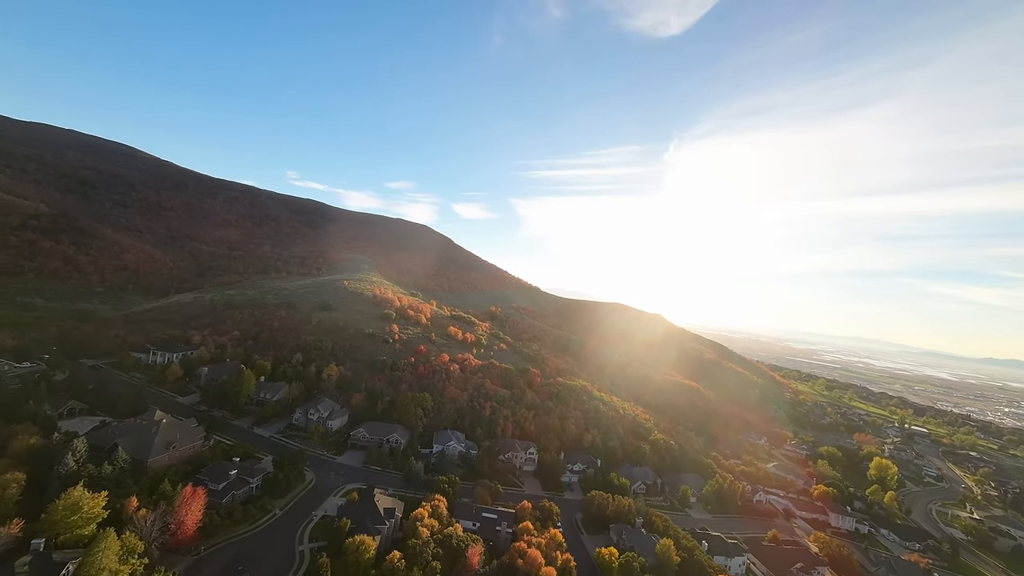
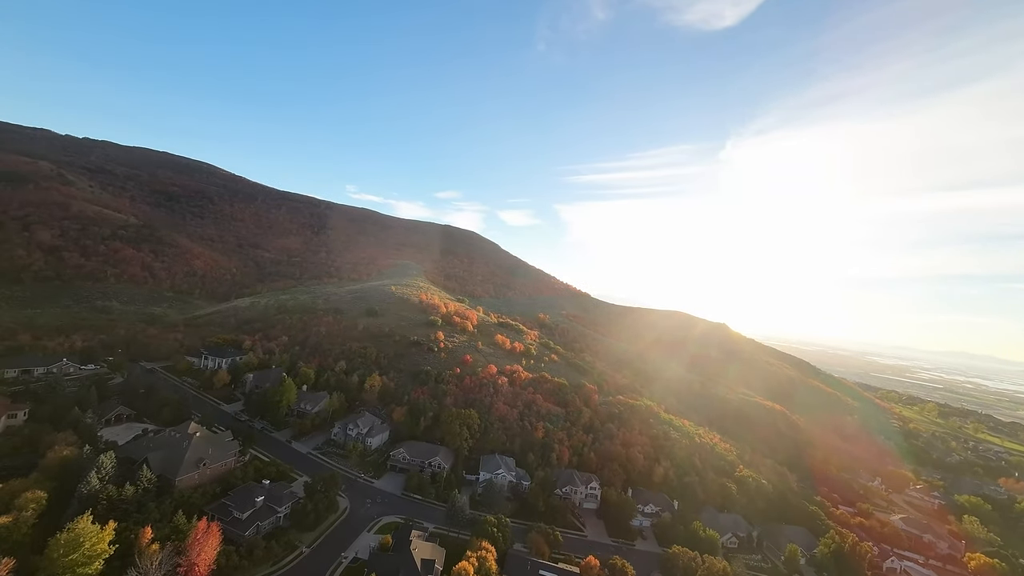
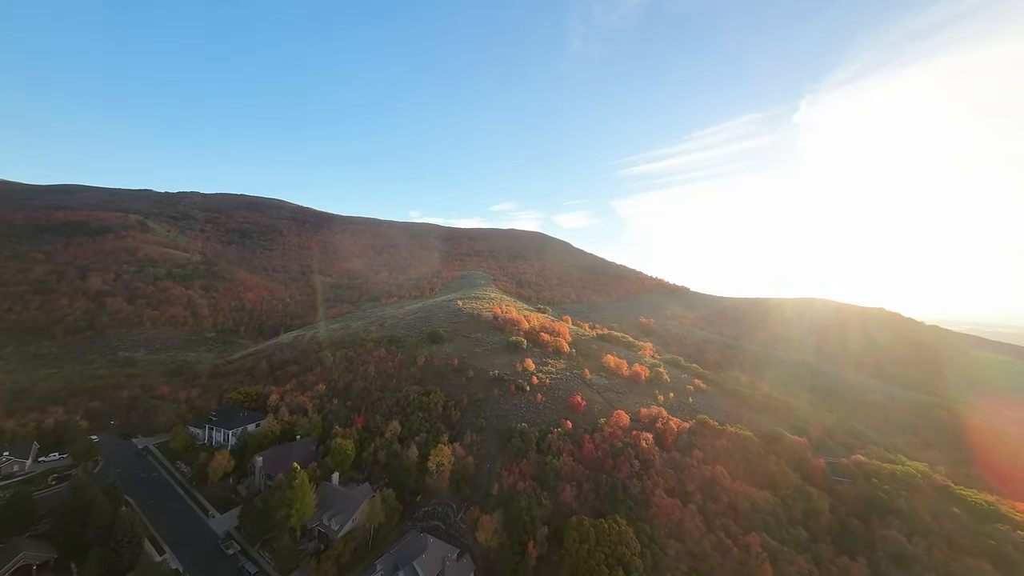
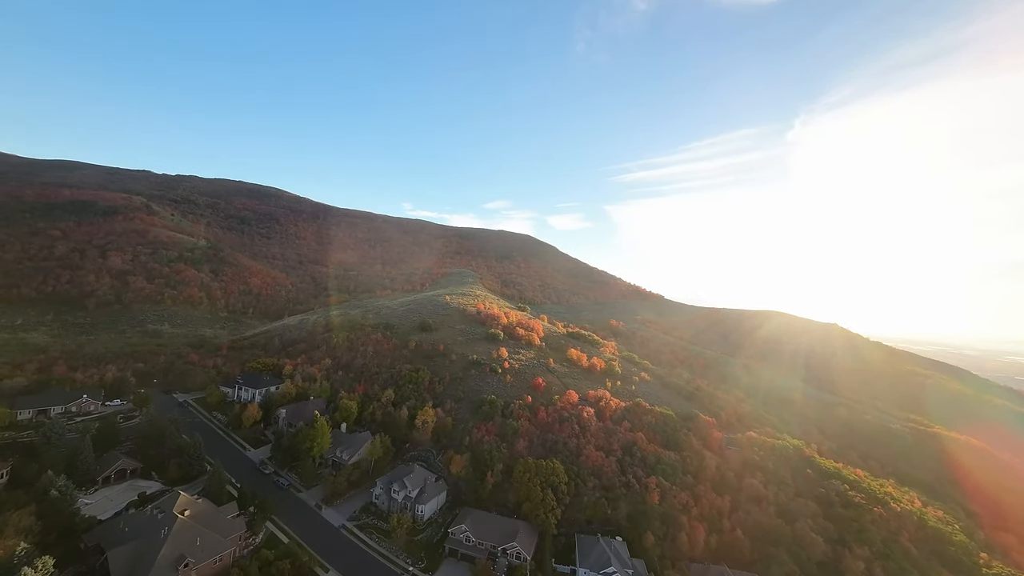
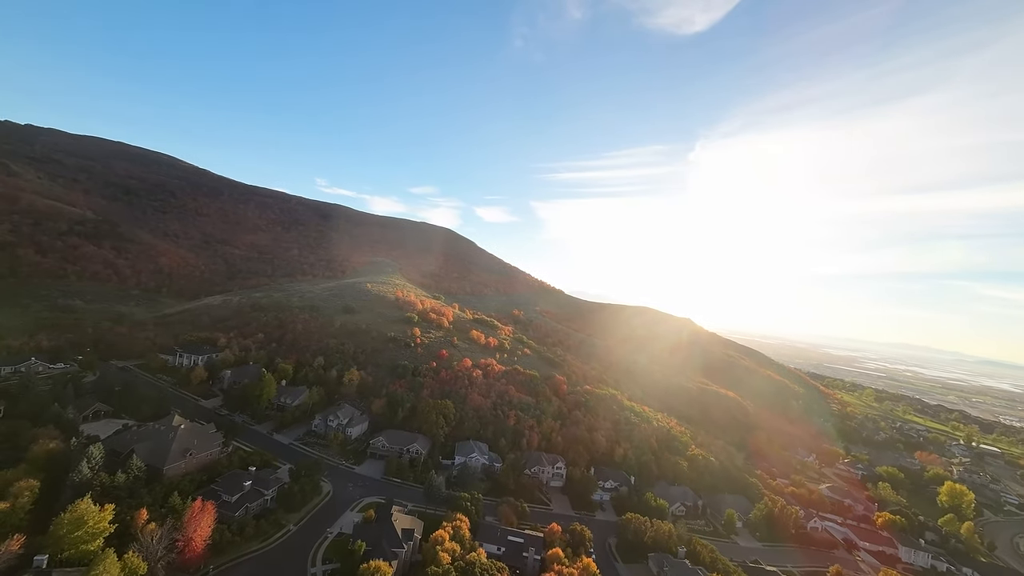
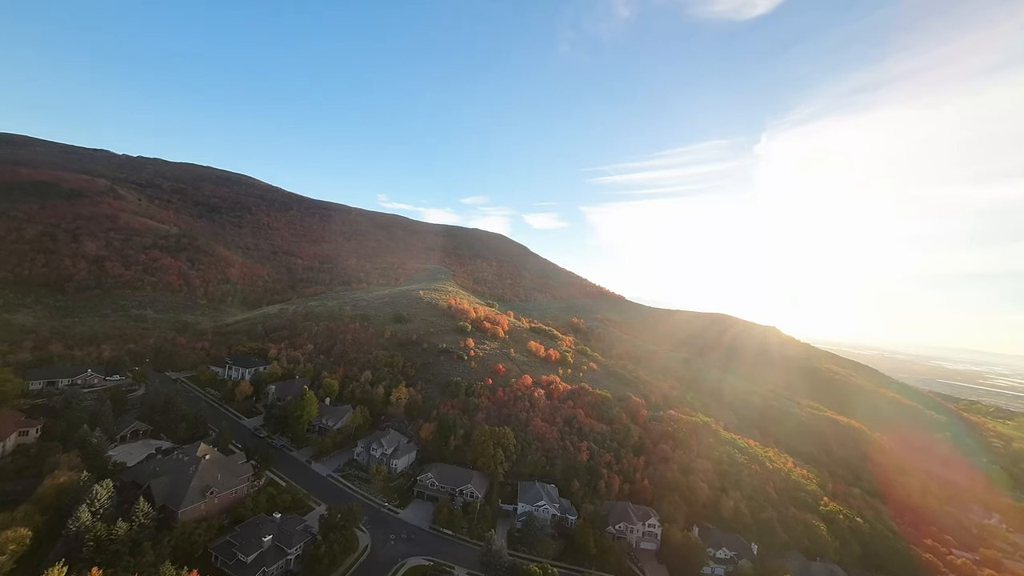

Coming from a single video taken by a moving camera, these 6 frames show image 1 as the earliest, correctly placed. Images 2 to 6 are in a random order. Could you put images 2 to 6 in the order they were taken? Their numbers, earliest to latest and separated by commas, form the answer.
5, 2, 6, 4, 3
